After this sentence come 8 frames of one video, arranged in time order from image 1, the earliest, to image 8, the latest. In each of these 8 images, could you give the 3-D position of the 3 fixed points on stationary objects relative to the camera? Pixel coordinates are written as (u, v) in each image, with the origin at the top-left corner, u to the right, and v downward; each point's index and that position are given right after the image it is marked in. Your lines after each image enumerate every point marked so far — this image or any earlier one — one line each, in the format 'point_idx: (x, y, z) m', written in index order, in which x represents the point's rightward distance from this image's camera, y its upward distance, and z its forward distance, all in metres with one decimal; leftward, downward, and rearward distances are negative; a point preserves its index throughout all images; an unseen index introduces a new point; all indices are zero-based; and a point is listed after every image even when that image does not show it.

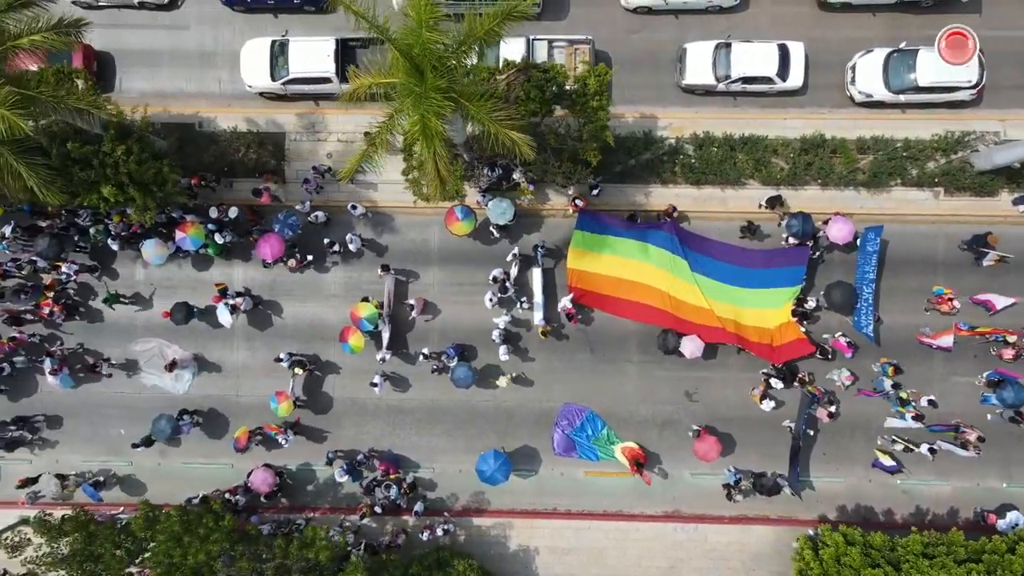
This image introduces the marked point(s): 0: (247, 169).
0: (-5.2, +2.4, +17.2) m
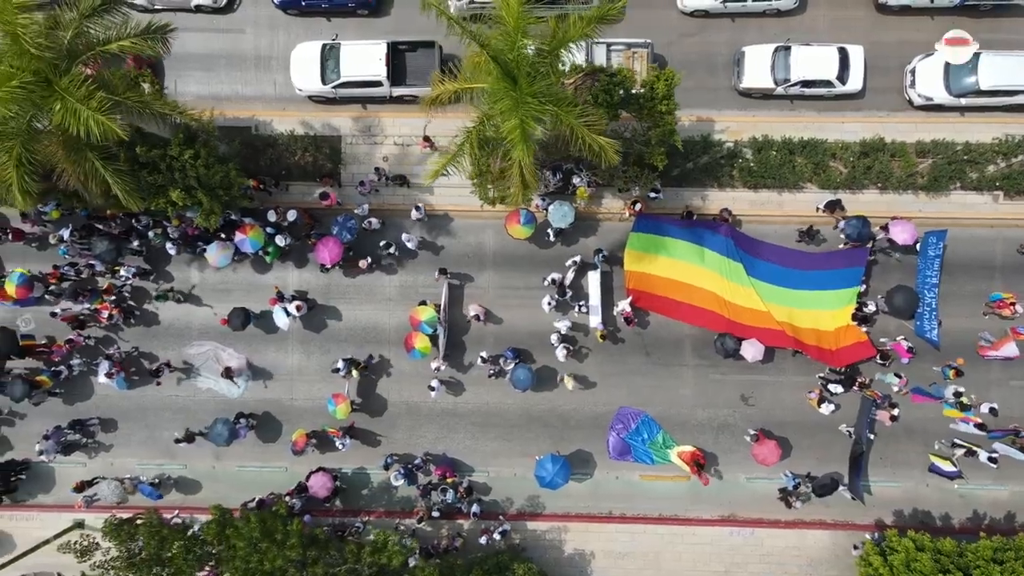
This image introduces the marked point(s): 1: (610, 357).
0: (-4.1, +2.3, +17.2) m
1: (+2.0, -1.4, +17.6) m
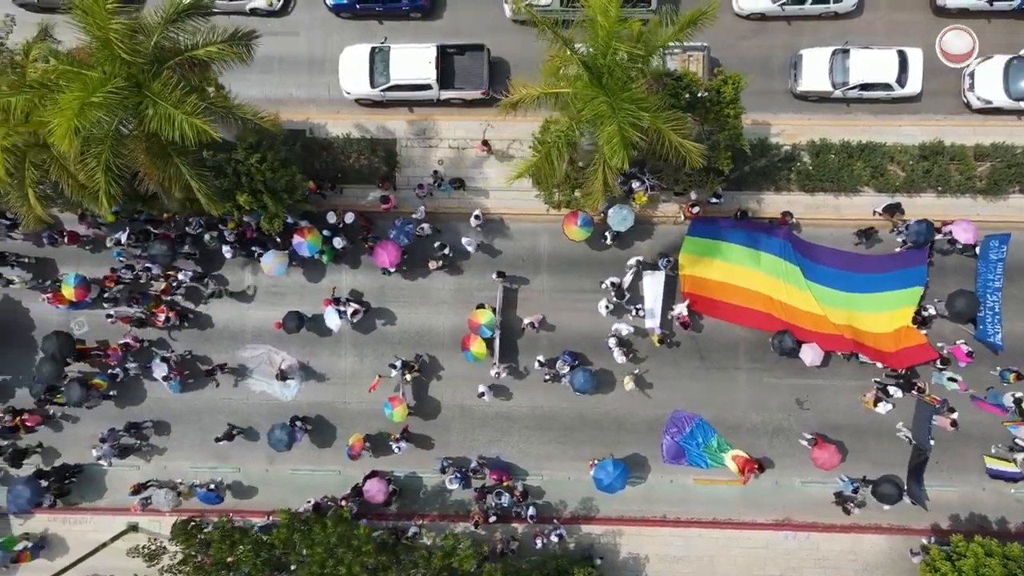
0: (-3.0, +2.2, +17.2) m
1: (+3.1, -1.4, +17.6) m
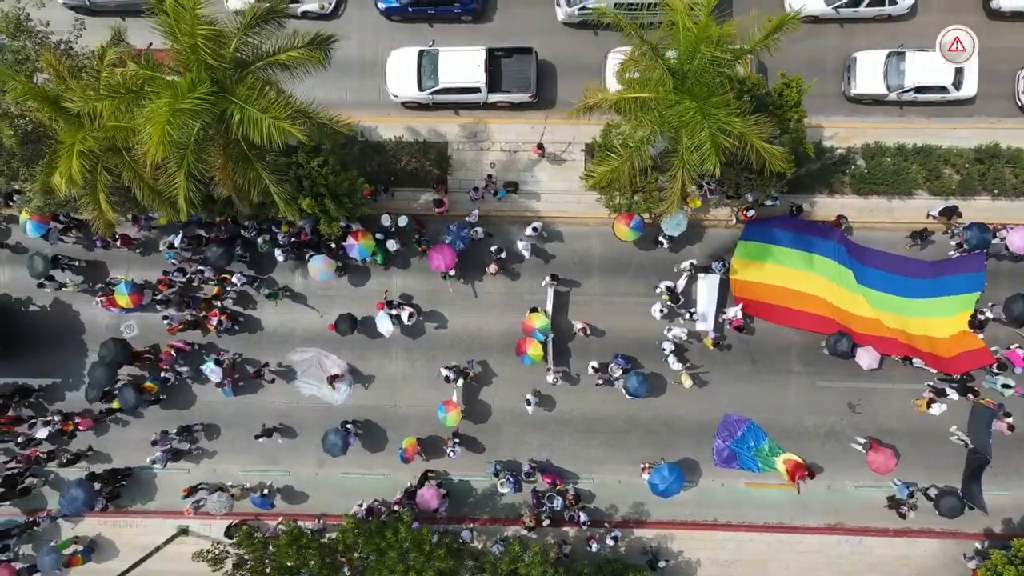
0: (-2.0, +2.2, +17.1) m
1: (+4.1, -1.5, +17.5) m
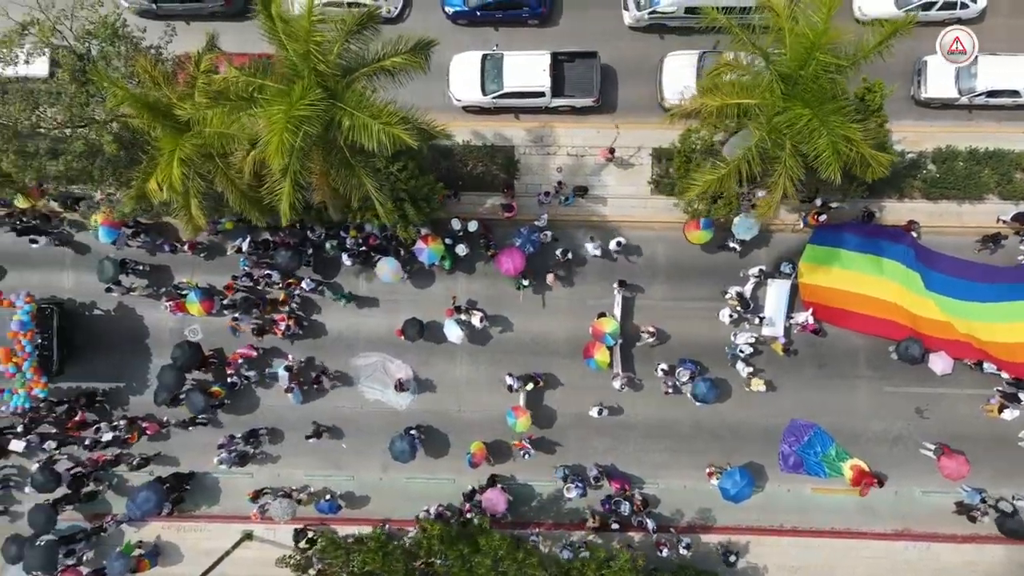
0: (-0.6, +2.1, +17.1) m
1: (+5.4, -1.6, +17.5) m
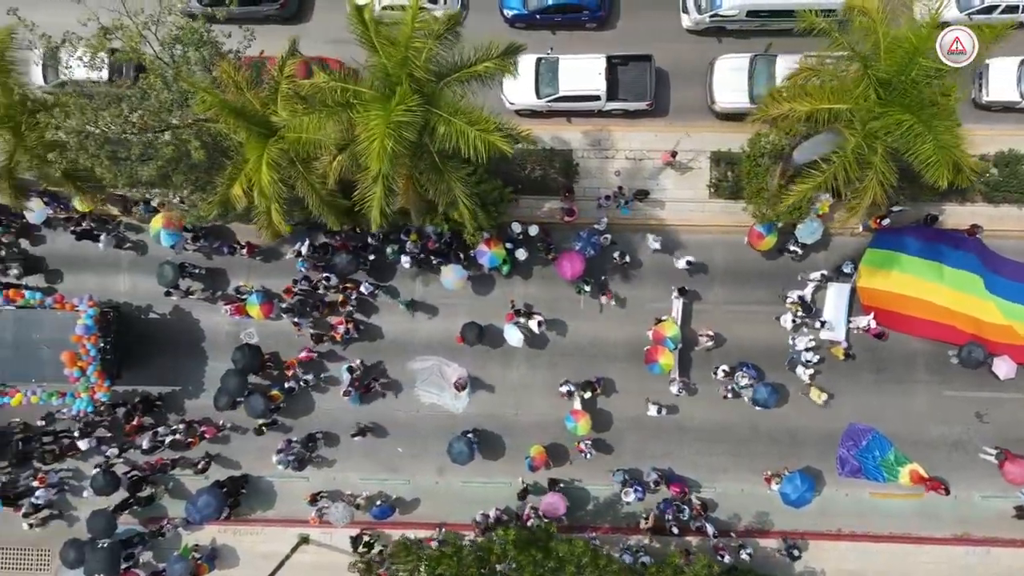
0: (+0.5, +2.0, +17.1) m
1: (+6.6, -1.7, +17.4) m
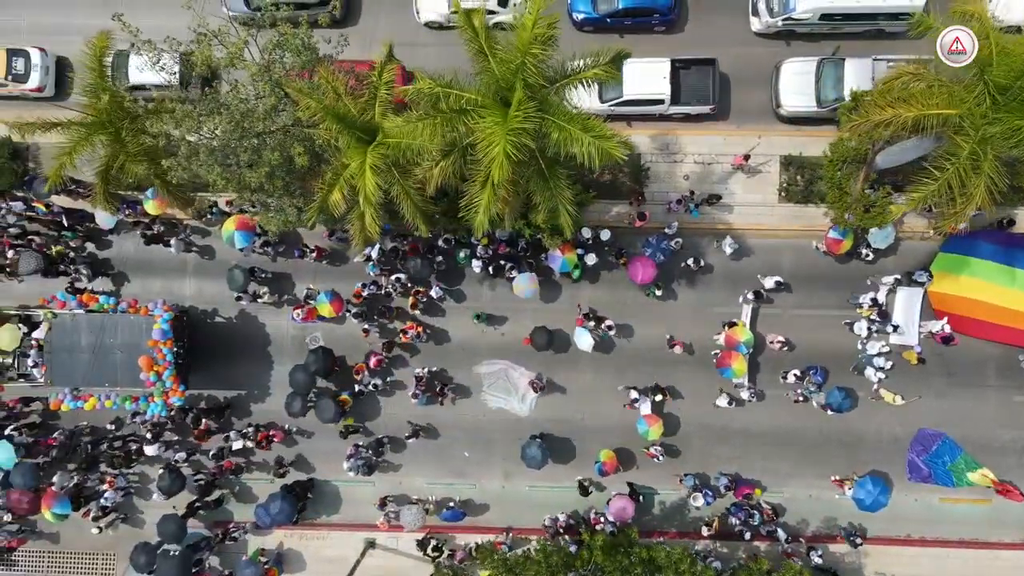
0: (+1.8, +1.9, +17.0) m
1: (+7.9, -1.7, +17.4) m
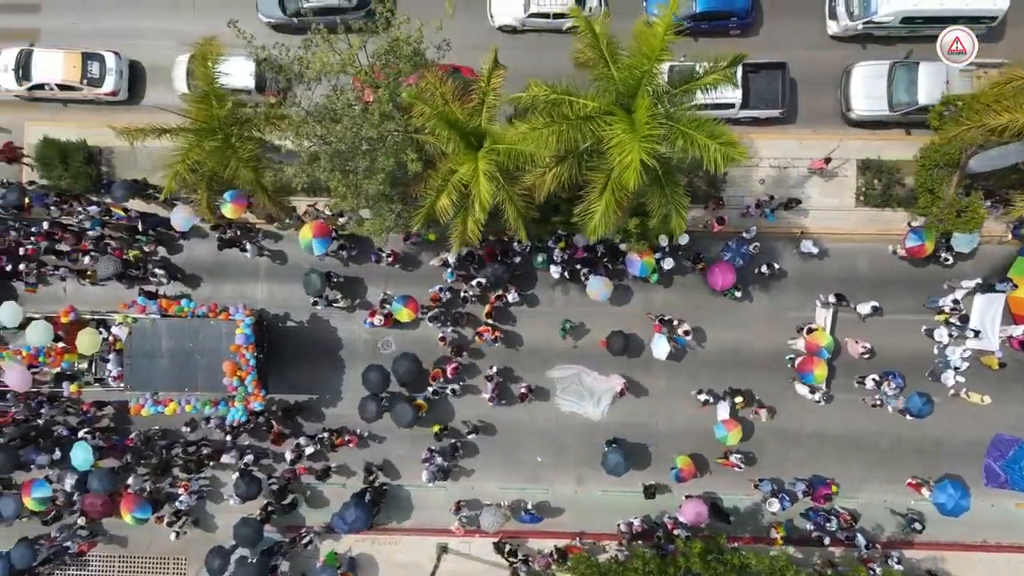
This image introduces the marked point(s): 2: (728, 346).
0: (+3.3, +1.8, +17.0) m
1: (+9.4, -1.8, +17.3) m
2: (+4.4, -1.2, +17.5) m
